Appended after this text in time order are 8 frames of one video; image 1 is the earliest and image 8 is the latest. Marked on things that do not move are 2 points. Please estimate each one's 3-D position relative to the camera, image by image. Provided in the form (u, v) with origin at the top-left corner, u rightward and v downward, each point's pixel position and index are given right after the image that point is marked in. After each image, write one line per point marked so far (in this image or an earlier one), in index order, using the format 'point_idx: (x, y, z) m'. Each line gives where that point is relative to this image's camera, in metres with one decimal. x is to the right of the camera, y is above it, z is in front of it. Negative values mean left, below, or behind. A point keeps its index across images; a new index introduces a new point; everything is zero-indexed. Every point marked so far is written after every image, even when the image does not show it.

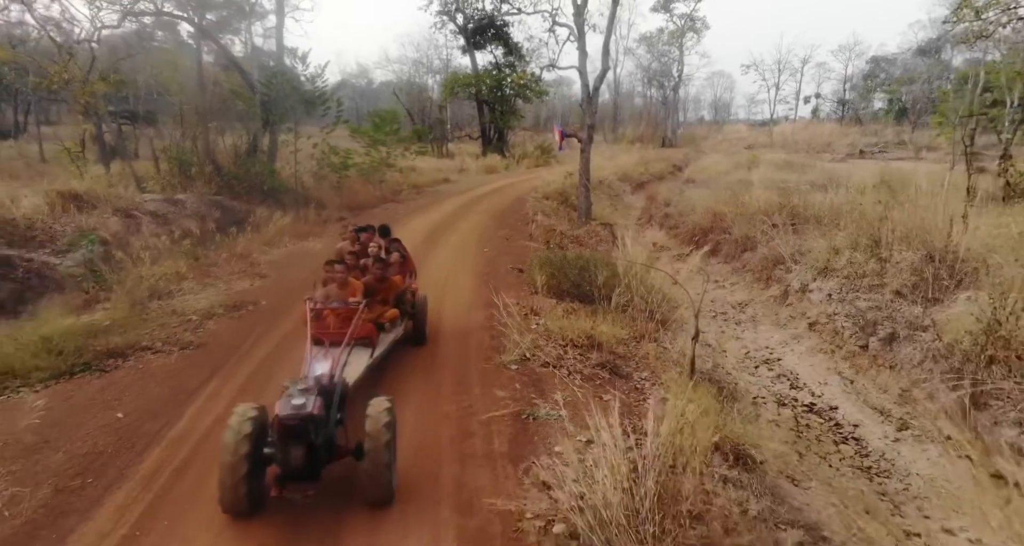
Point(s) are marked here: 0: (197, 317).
0: (-3.6, -0.5, +7.9) m
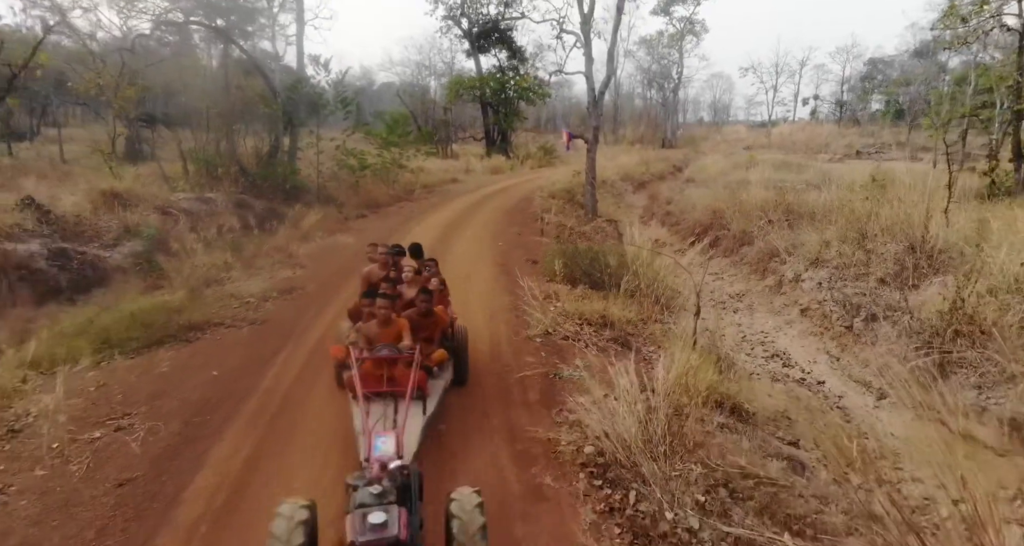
0: (-3.4, -0.4, +8.9) m
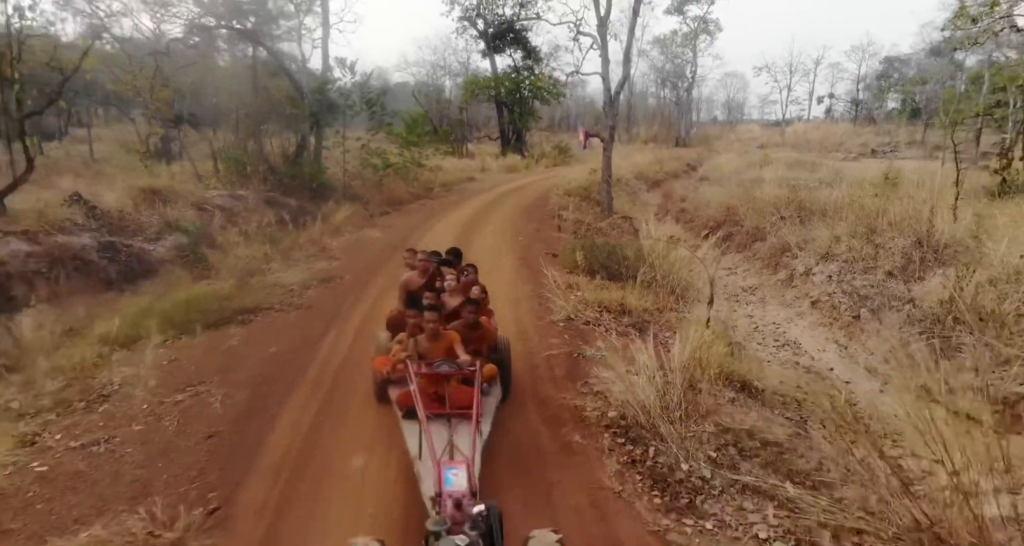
0: (-3.0, -0.2, +9.5) m
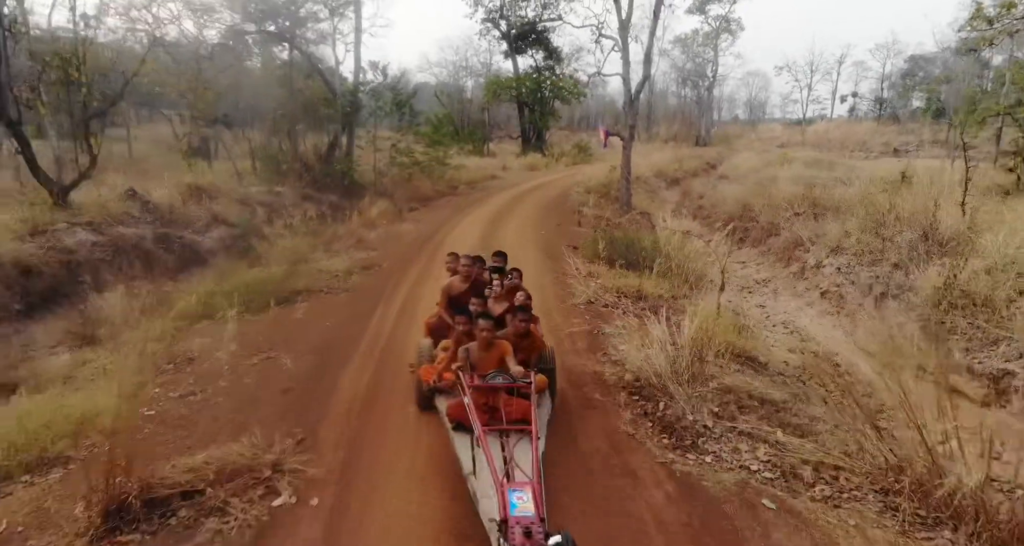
0: (-2.6, 0.0, +10.4) m
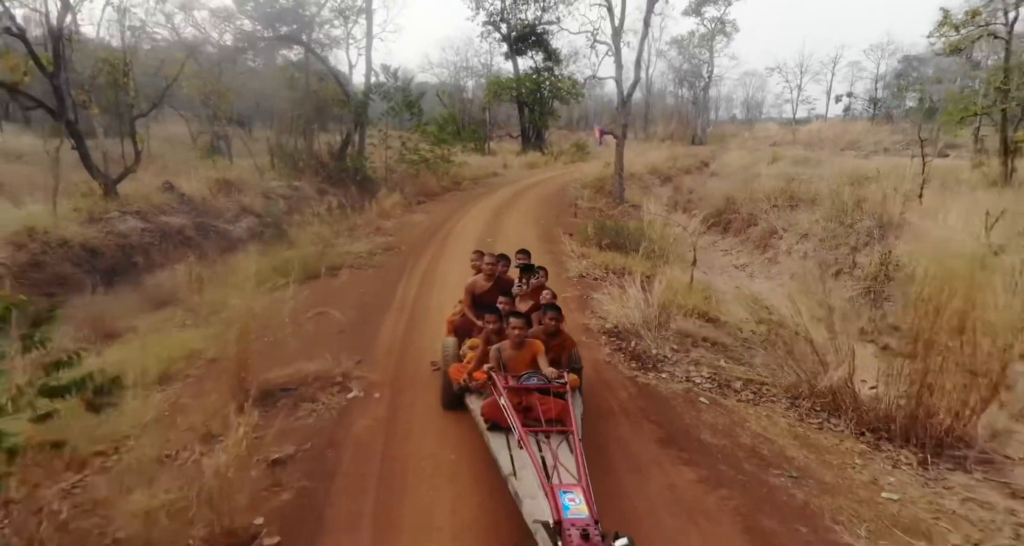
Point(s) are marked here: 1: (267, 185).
0: (-2.6, +0.3, +12.0) m
1: (-6.9, +2.5, +19.2) m
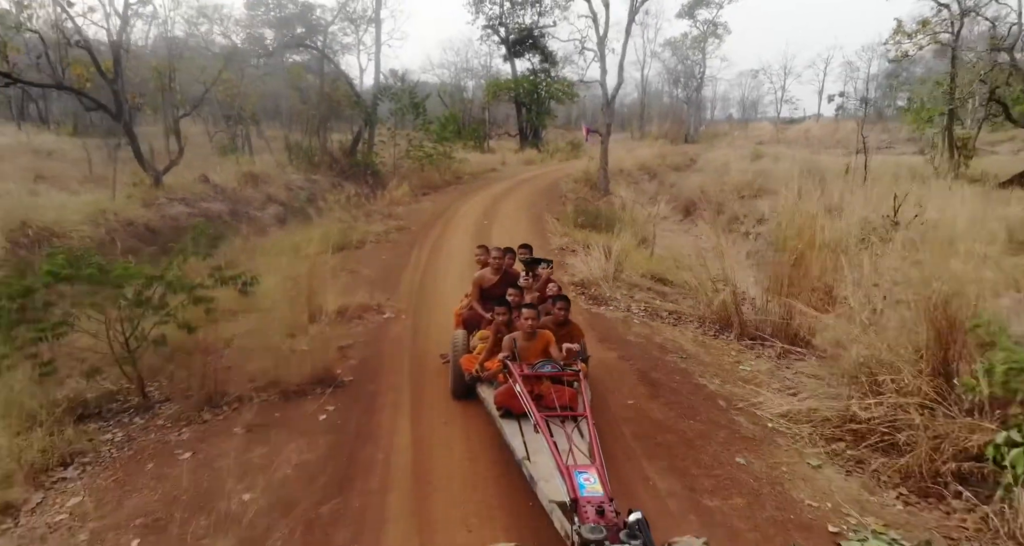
0: (-2.7, +0.8, +14.4) m
1: (-7.1, +3.0, +21.6) m
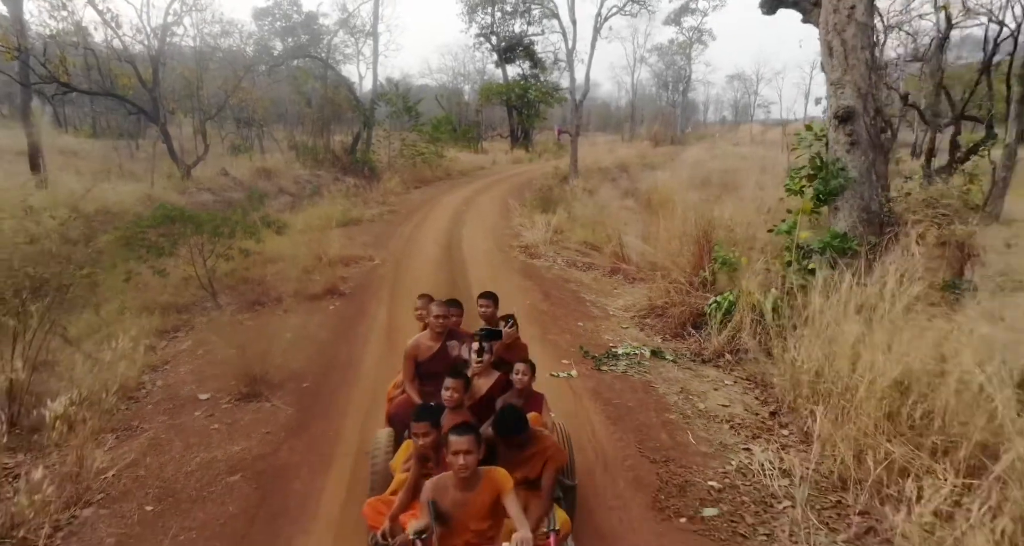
0: (-3.5, +1.5, +17.6) m
1: (-7.8, +3.7, +24.8) m
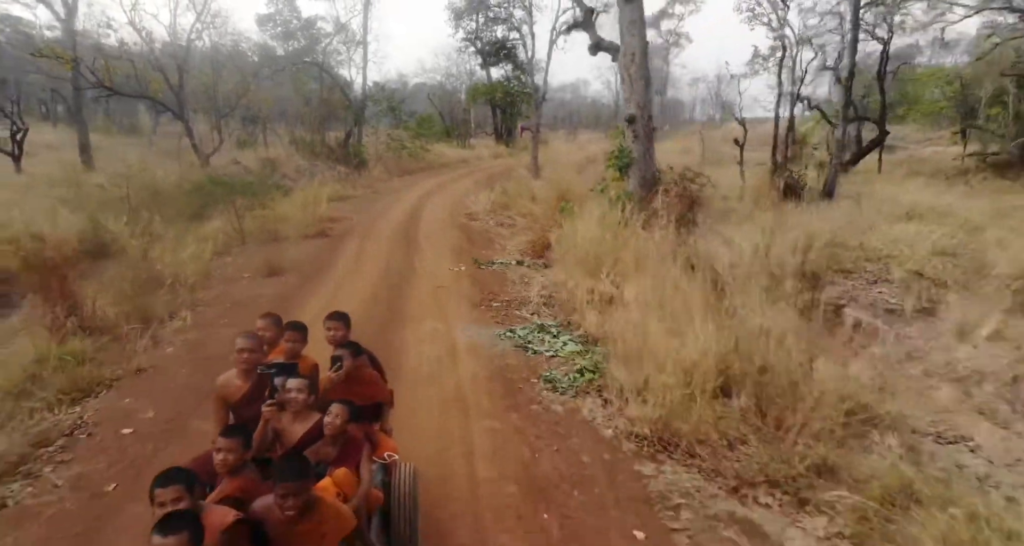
0: (-4.9, +2.5, +21.9) m
1: (-9.2, +4.7, +29.1) m
